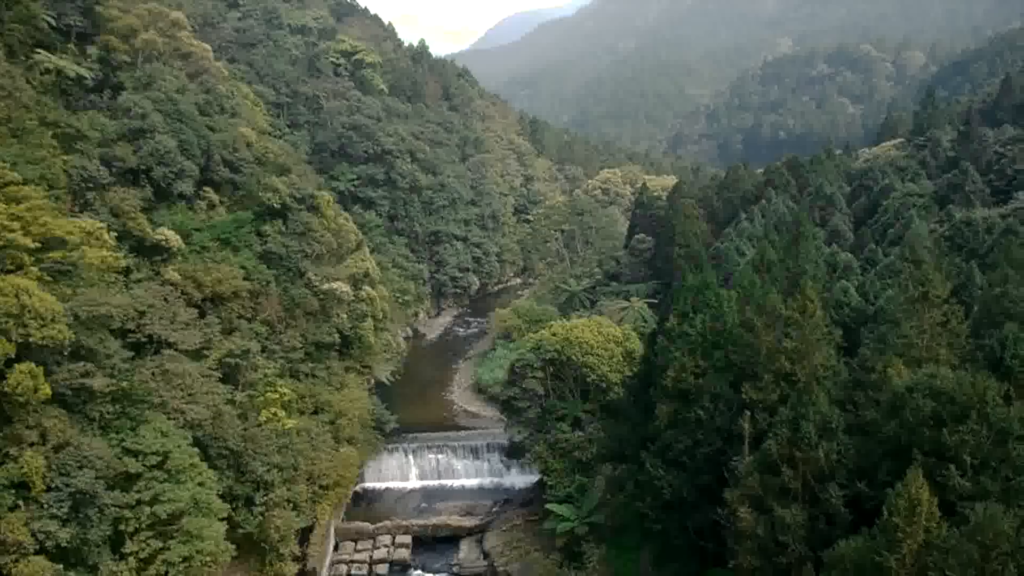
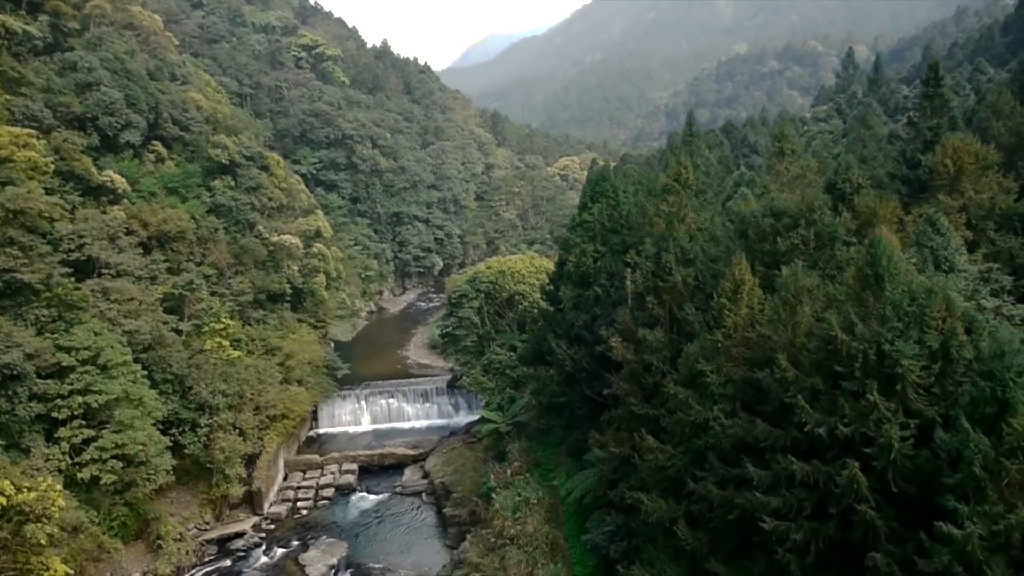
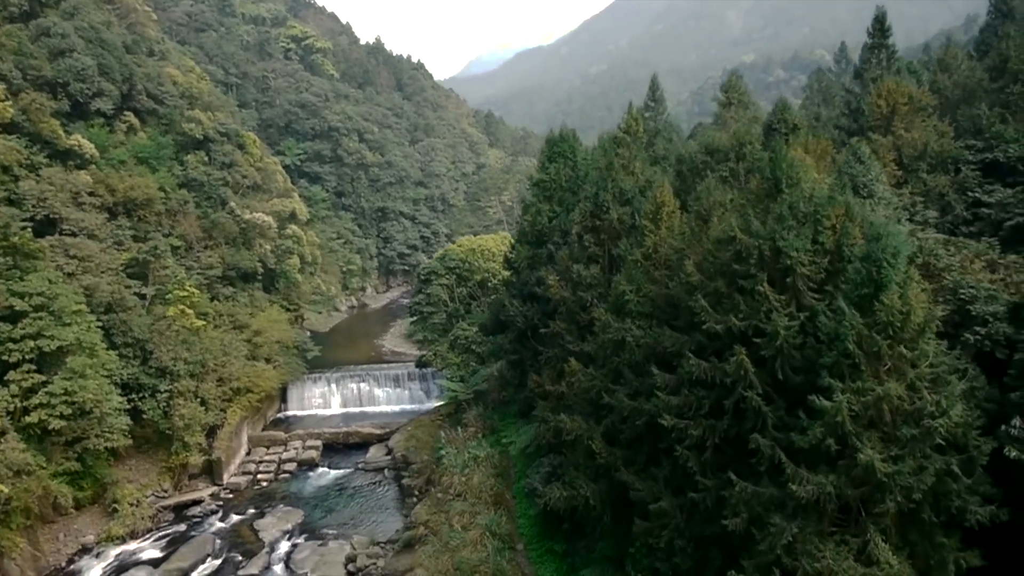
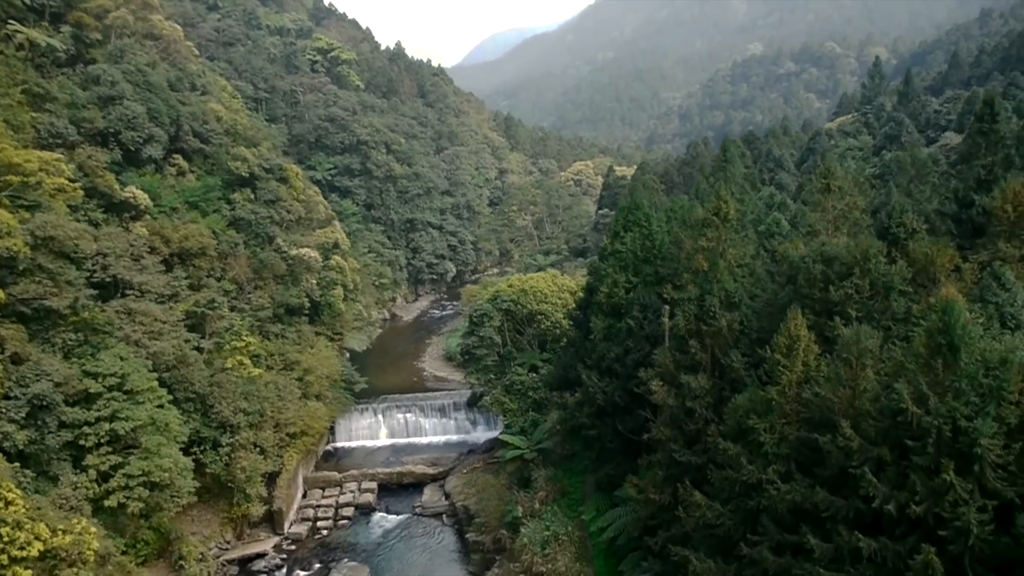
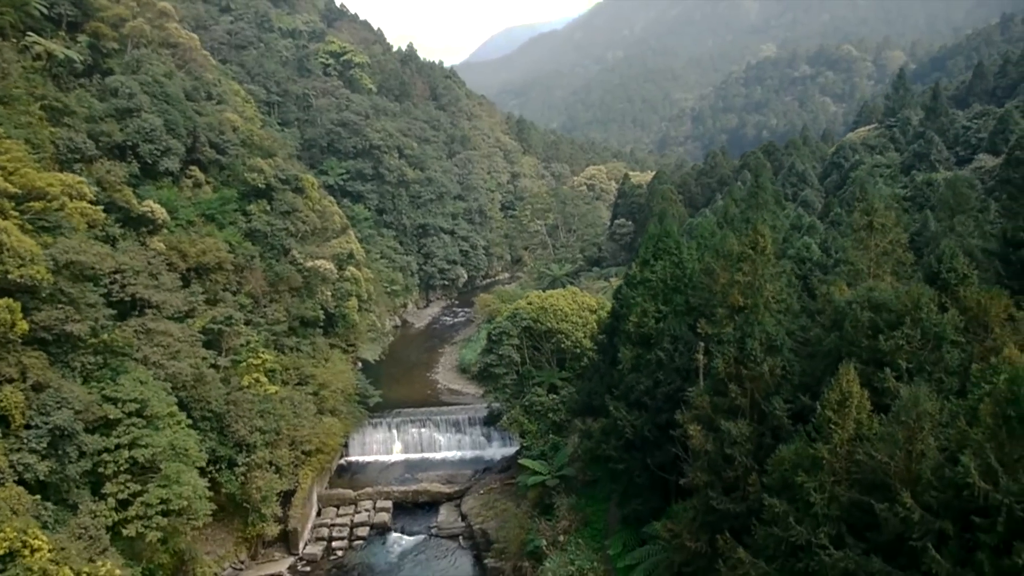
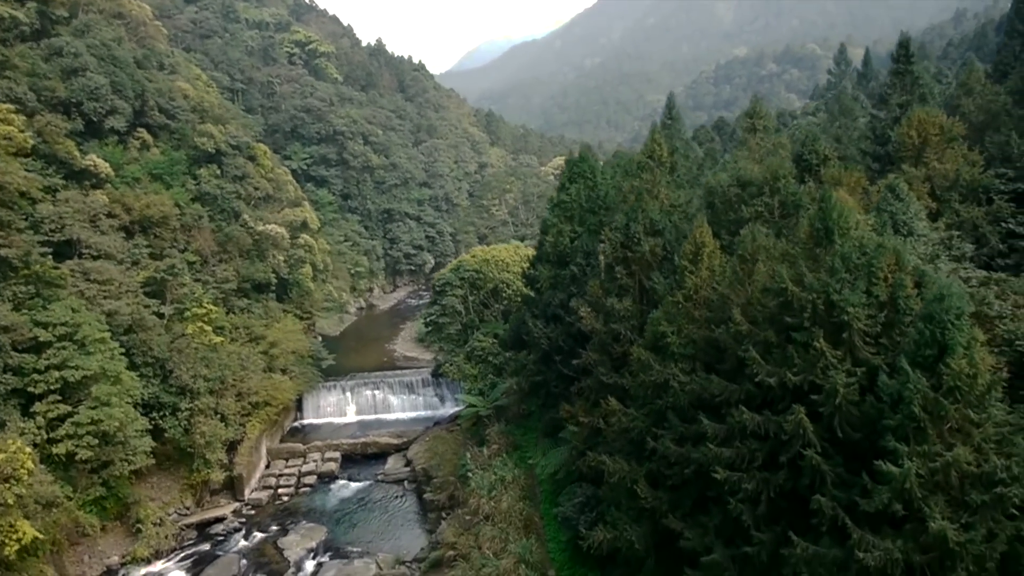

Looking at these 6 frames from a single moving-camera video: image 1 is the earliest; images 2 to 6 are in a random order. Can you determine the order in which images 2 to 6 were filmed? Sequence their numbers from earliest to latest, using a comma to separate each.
5, 4, 2, 6, 3
